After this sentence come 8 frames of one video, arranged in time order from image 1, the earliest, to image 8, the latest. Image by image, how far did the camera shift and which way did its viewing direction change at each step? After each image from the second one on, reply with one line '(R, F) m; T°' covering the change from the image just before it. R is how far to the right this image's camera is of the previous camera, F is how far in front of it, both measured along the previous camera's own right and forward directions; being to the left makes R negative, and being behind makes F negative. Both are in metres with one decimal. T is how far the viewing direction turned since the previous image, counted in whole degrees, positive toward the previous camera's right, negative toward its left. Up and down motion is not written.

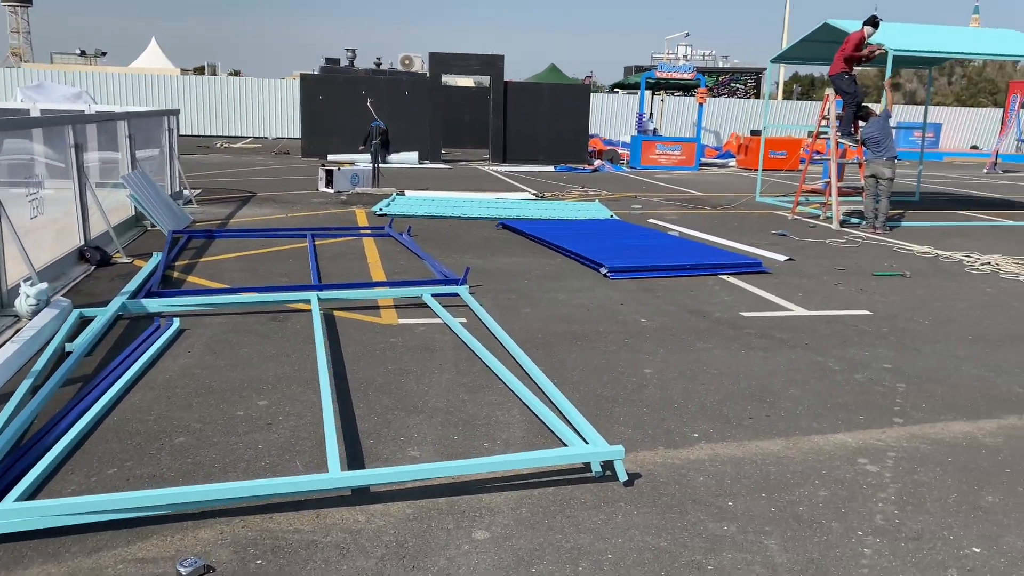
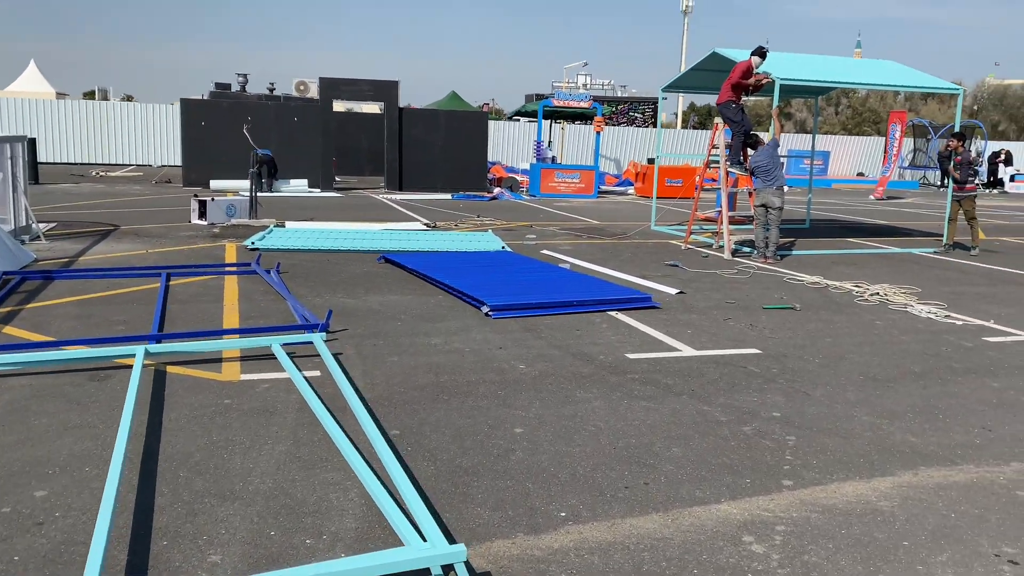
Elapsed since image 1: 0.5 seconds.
(+0.3, +0.5) m; +6°
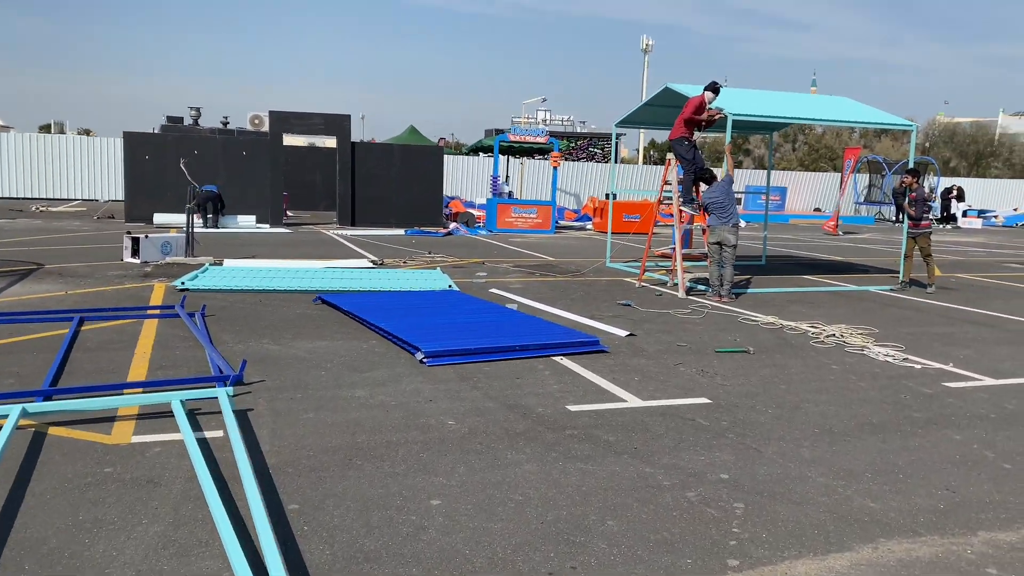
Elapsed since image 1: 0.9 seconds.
(+0.2, +0.4) m; +2°
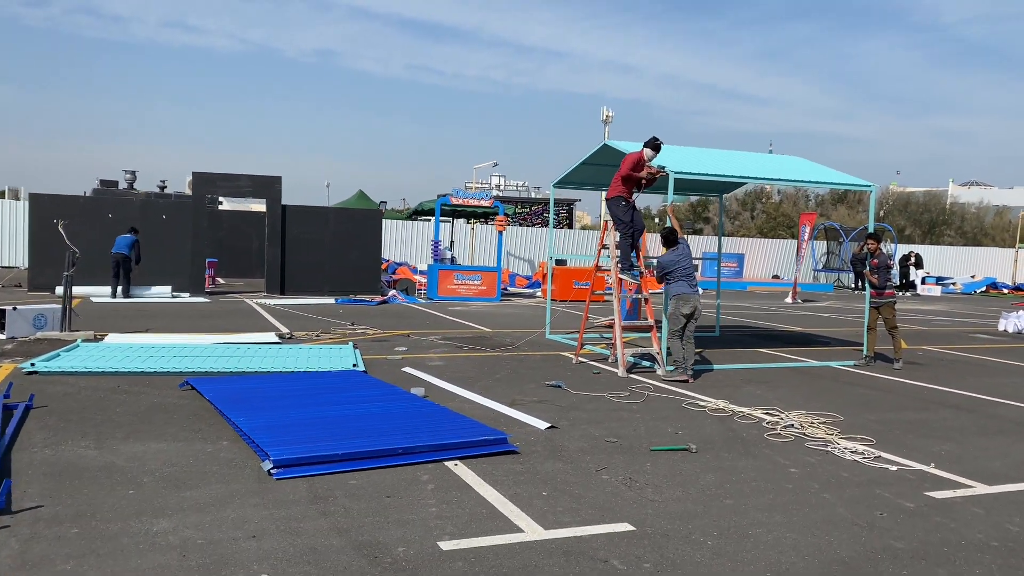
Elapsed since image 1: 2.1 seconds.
(+0.5, +1.3) m; +2°
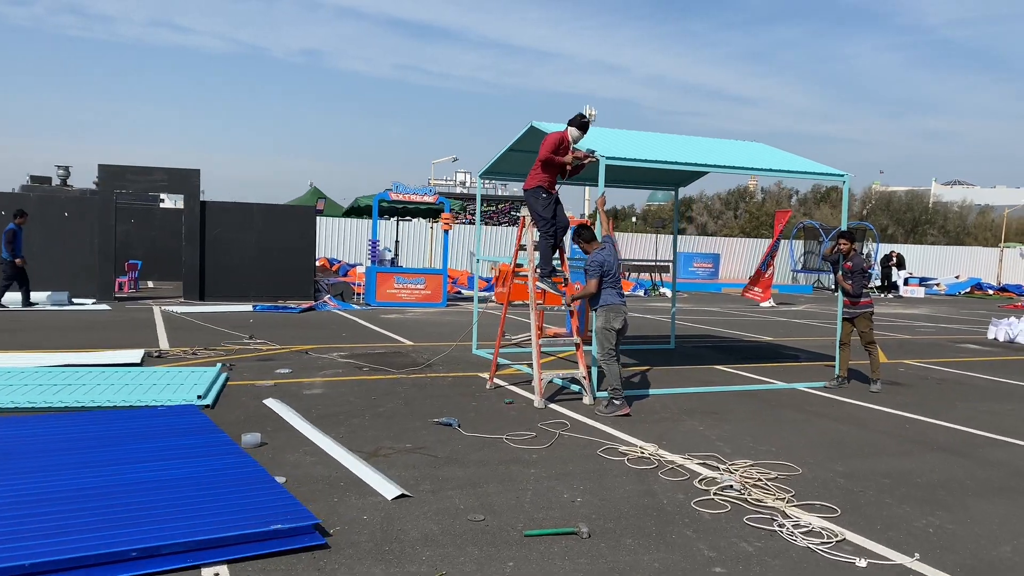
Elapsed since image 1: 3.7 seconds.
(+0.9, +1.7) m; +1°
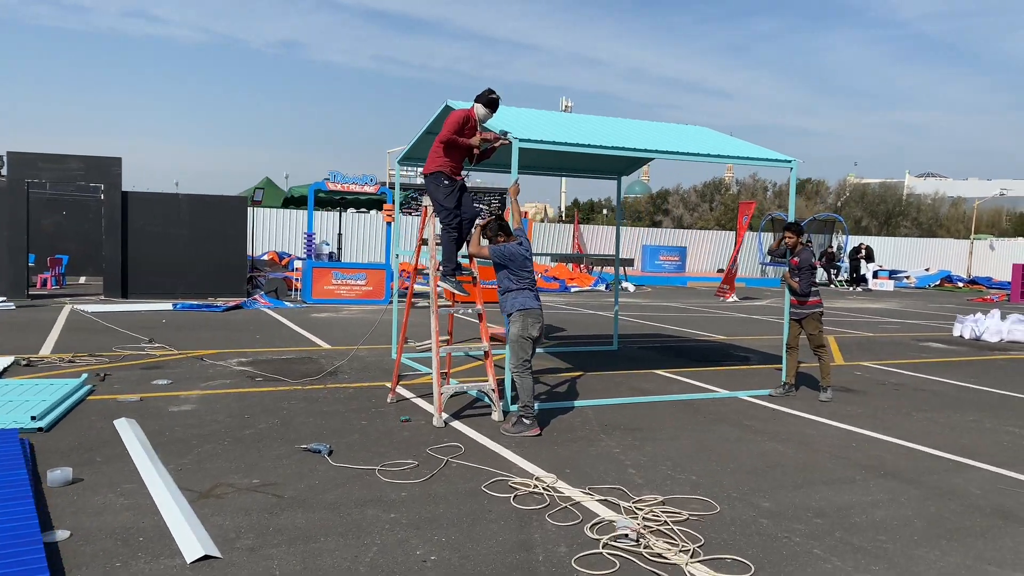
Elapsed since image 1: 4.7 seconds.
(+0.7, +0.9) m; +1°
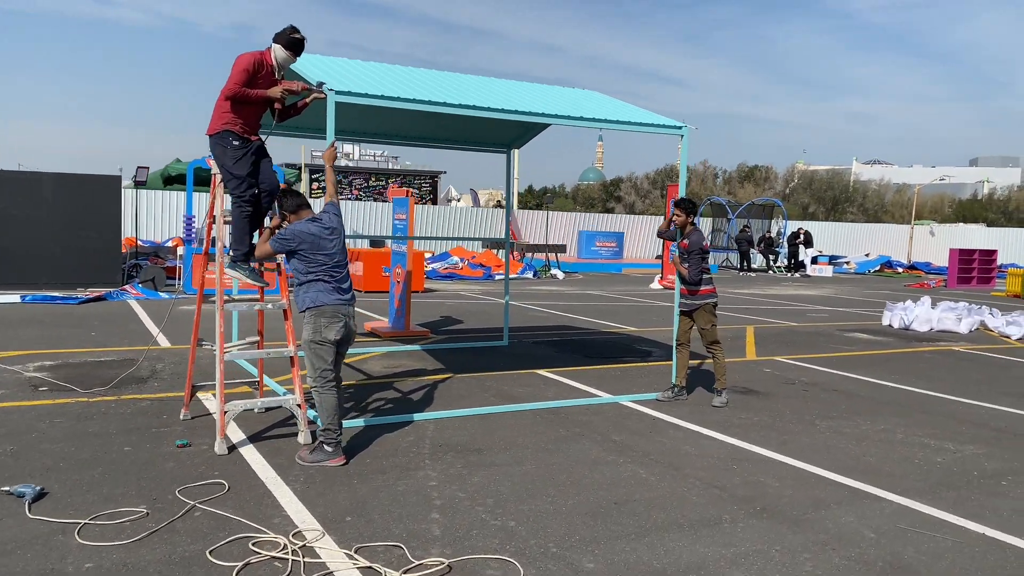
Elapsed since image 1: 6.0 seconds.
(+1.0, +1.3) m; +3°
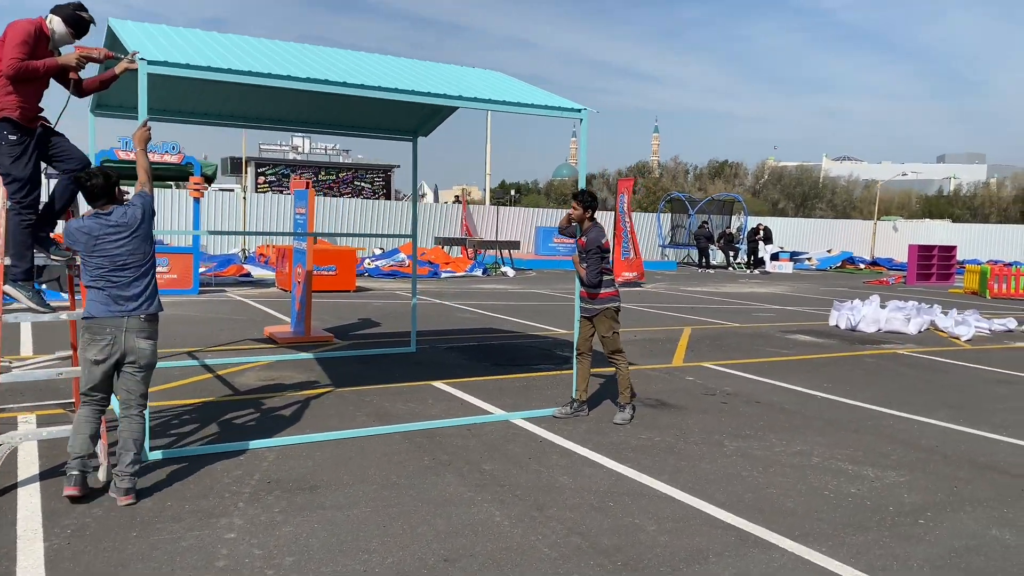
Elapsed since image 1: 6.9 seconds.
(+0.7, +0.8) m; +2°
